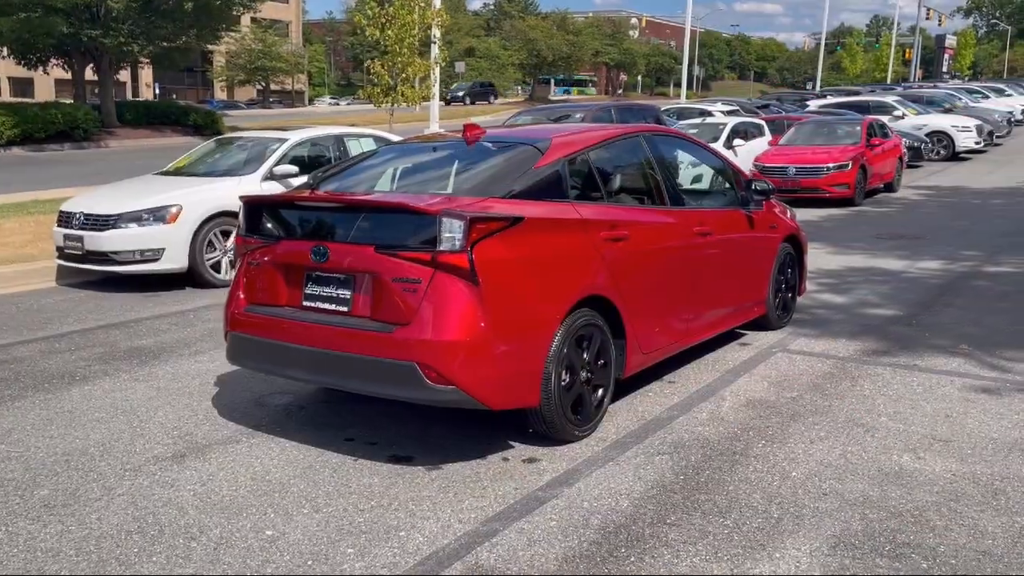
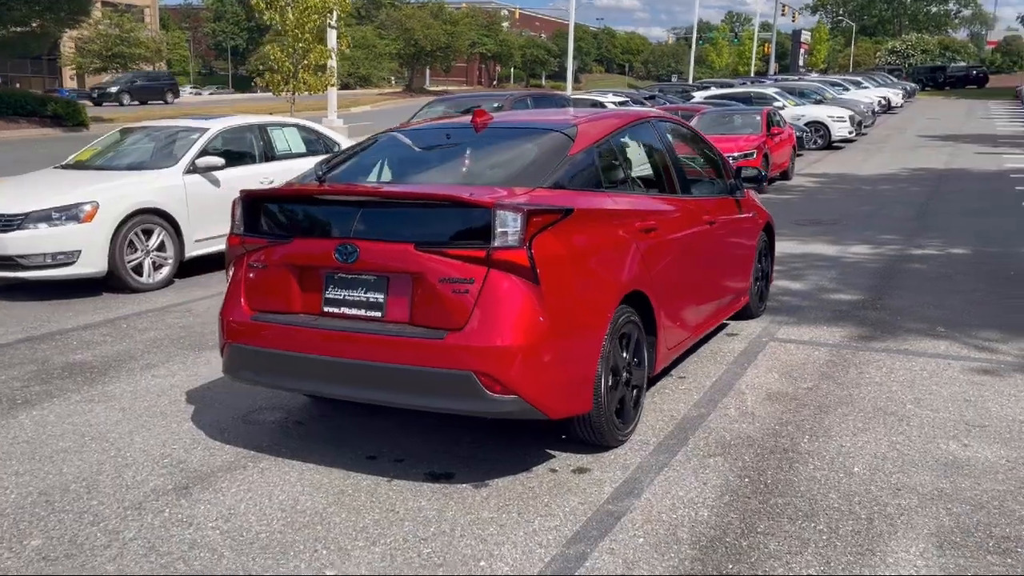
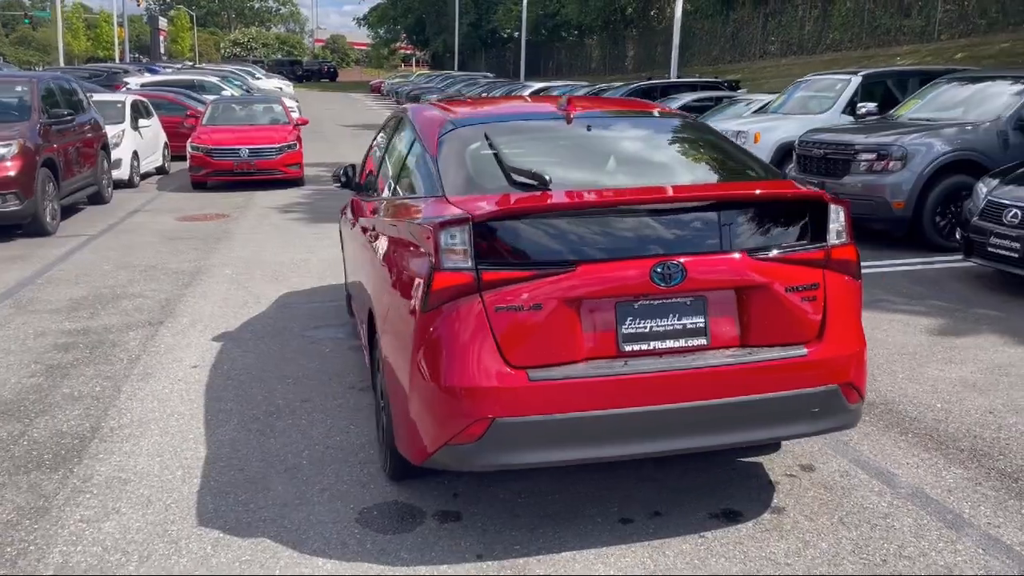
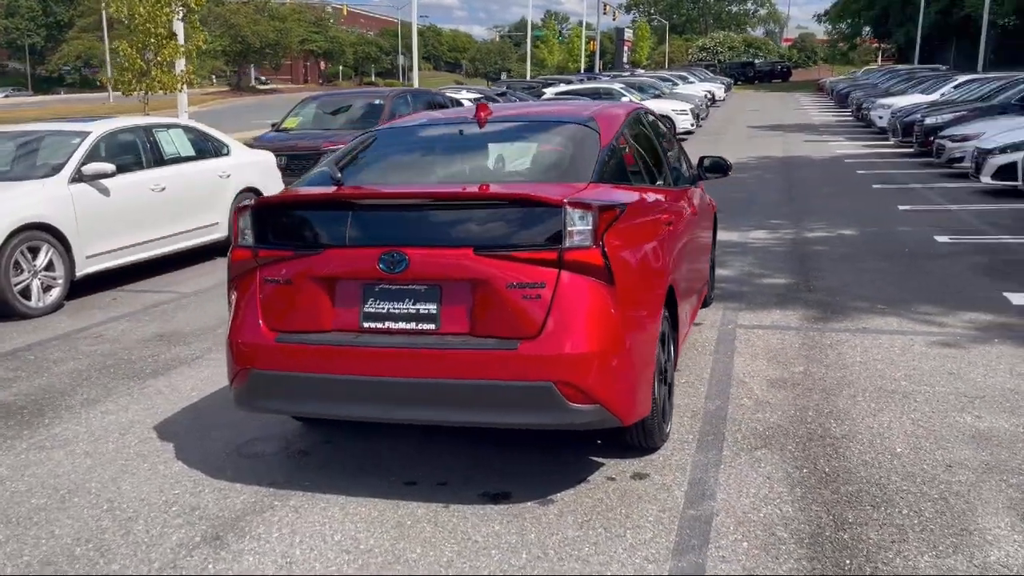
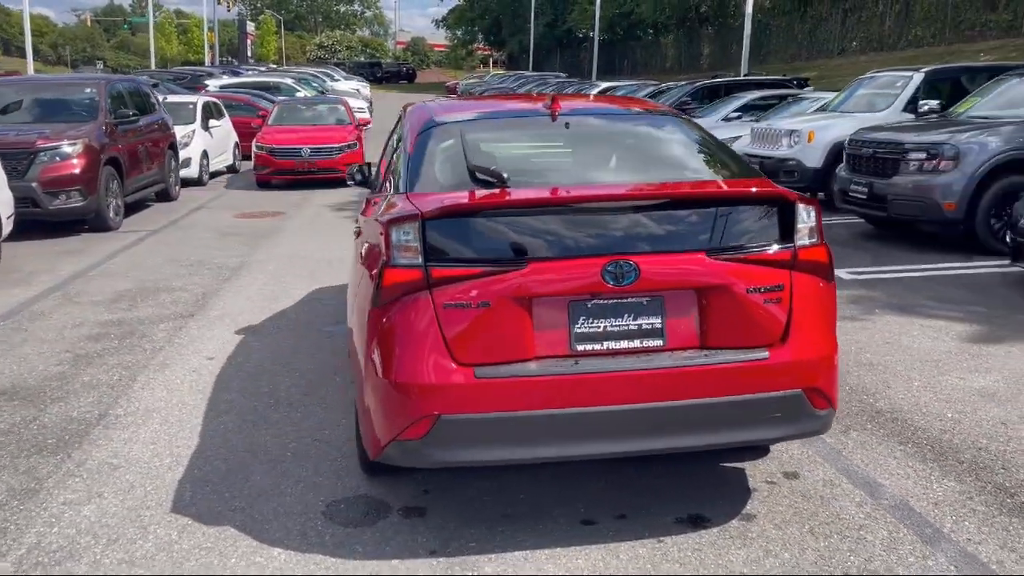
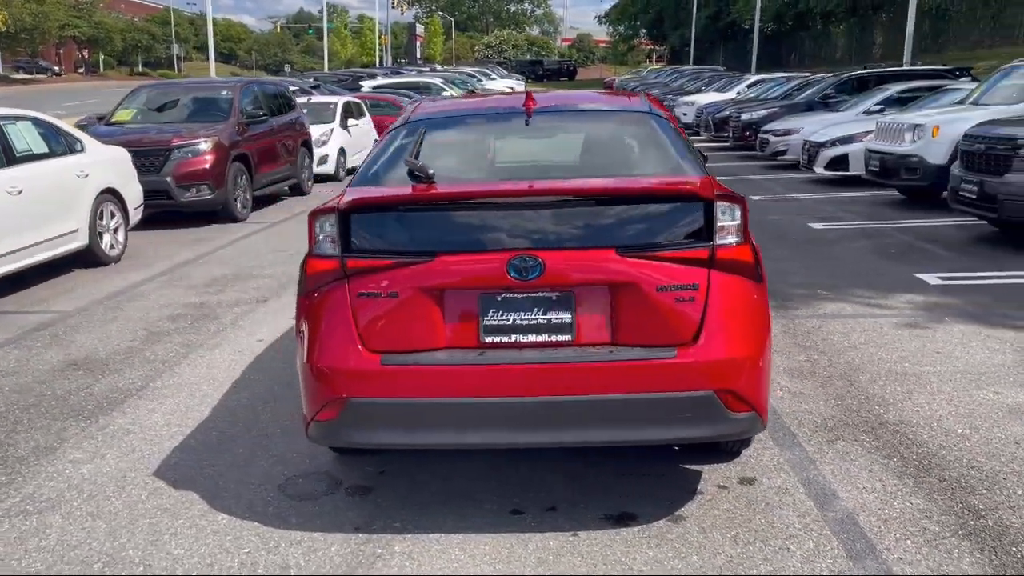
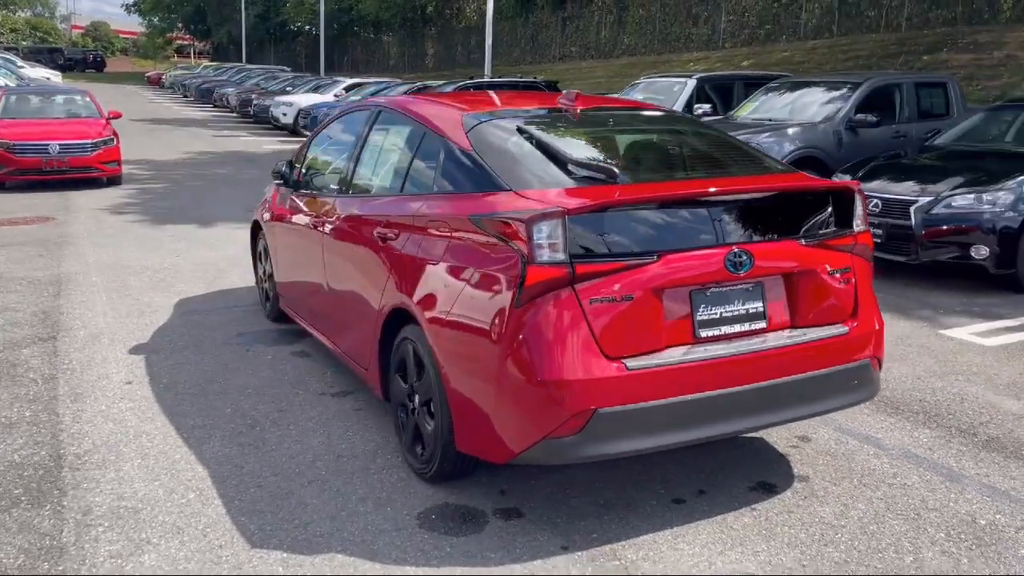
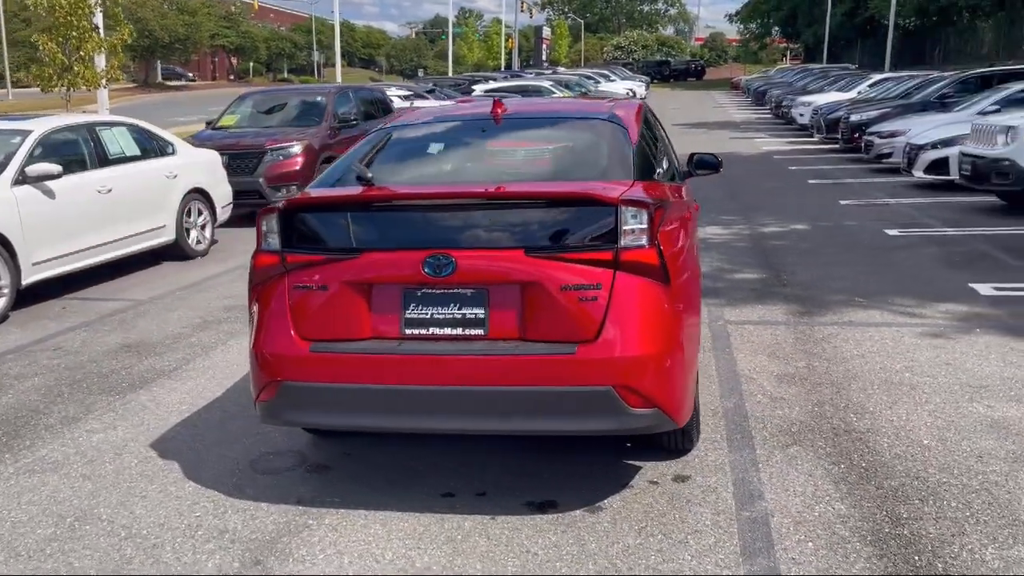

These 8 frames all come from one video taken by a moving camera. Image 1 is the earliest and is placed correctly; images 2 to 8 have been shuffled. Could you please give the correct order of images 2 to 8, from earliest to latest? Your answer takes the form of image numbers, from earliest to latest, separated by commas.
2, 4, 8, 6, 5, 3, 7
